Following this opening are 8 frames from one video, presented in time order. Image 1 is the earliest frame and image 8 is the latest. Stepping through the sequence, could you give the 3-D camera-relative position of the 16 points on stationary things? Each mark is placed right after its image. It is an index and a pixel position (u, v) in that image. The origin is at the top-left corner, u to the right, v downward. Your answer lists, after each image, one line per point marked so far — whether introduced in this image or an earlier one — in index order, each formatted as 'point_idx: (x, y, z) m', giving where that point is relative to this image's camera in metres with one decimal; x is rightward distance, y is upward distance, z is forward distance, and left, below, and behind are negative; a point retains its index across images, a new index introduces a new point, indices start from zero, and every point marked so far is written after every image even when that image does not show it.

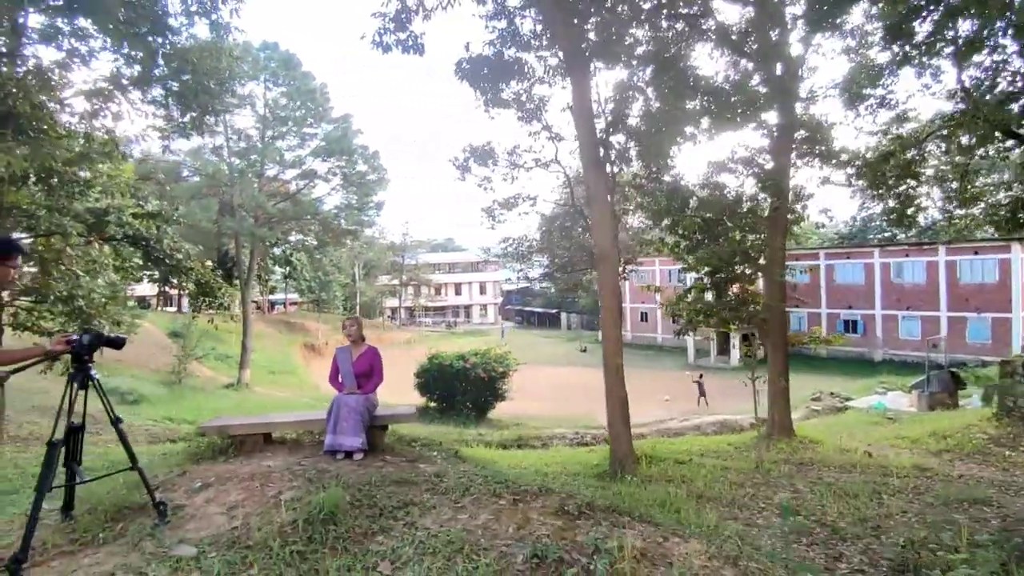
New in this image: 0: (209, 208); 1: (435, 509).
0: (-9.4, +2.5, +17.5) m
1: (-0.4, -1.2, +3.0) m
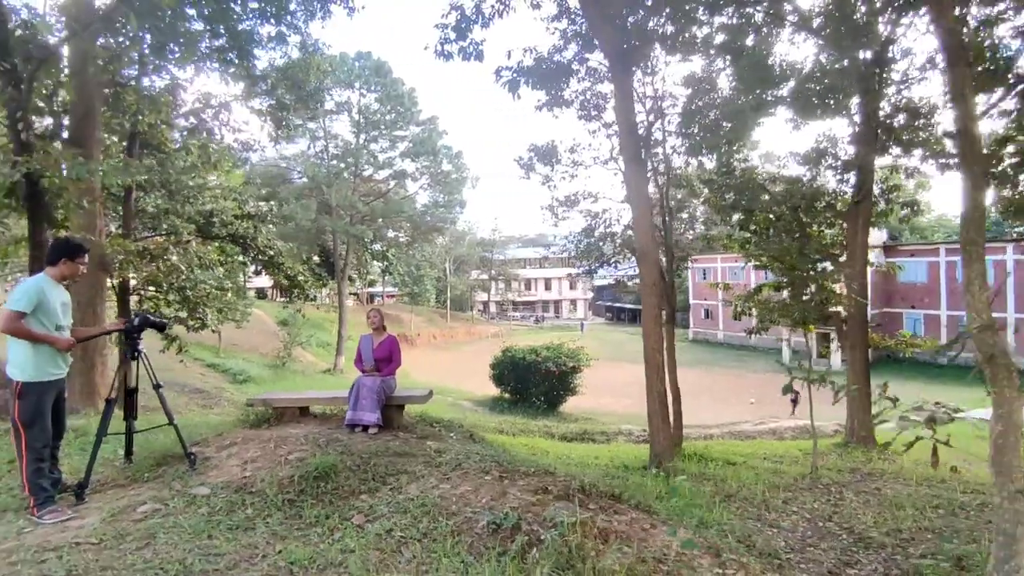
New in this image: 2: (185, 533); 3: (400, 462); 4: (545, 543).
0: (-7.0, +2.7, +19.2) m
1: (-0.6, -1.2, +3.5) m
2: (-1.4, -1.1, +2.4) m
3: (-0.7, -1.1, +3.6) m
4: (+0.2, -1.3, +2.8) m
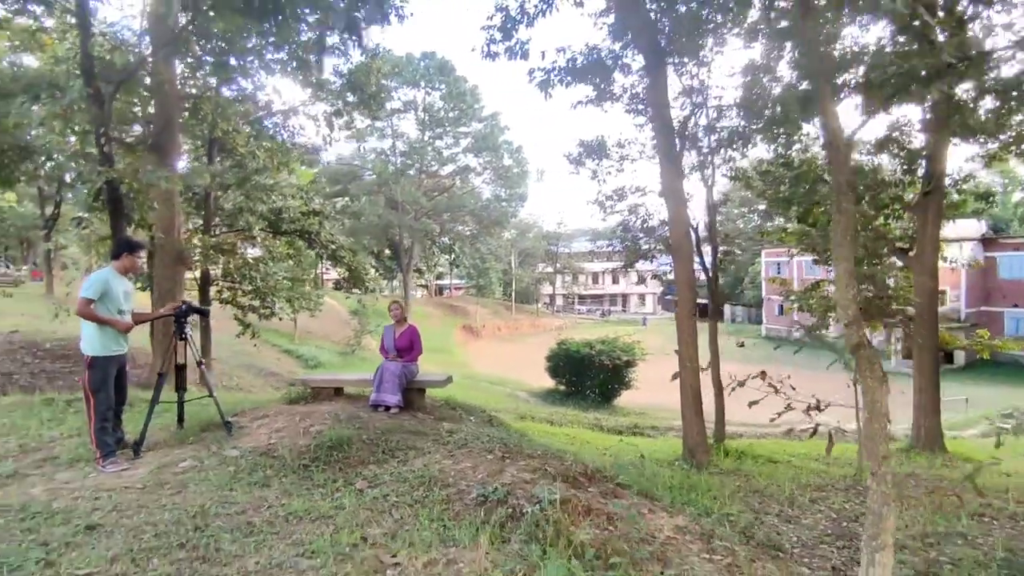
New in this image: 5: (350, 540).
0: (-5.0, +3.0, +20.2) m
1: (-0.6, -1.1, +3.8) m
2: (-1.6, -1.0, +2.9) m
3: (-0.7, -1.1, +4.0) m
4: (+0.1, -1.2, +3.0) m
5: (-0.7, -1.1, +2.3) m
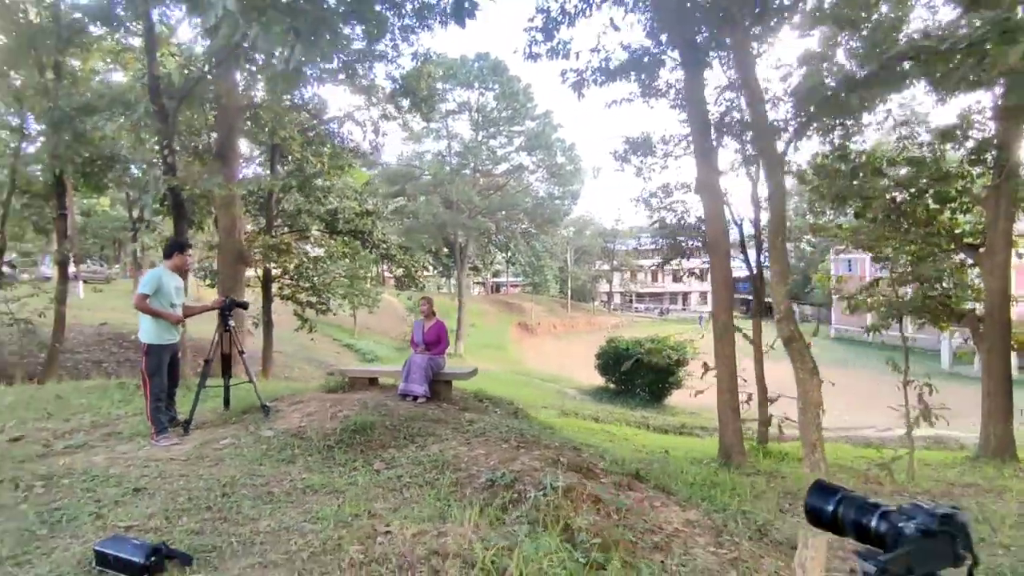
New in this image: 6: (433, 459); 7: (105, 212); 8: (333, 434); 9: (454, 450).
0: (-3.1, +3.1, +20.8) m
1: (-0.5, -1.1, +4.1) m
2: (-1.6, -1.0, +3.3) m
3: (-0.6, -1.1, +4.3) m
4: (+0.1, -1.2, +3.2) m
5: (-0.7, -1.1, +2.6) m
6: (-0.5, -1.1, +3.7) m
7: (-11.0, +2.1, +15.2) m
8: (-1.2, -1.0, +3.8) m
9: (-0.4, -1.1, +3.9) m
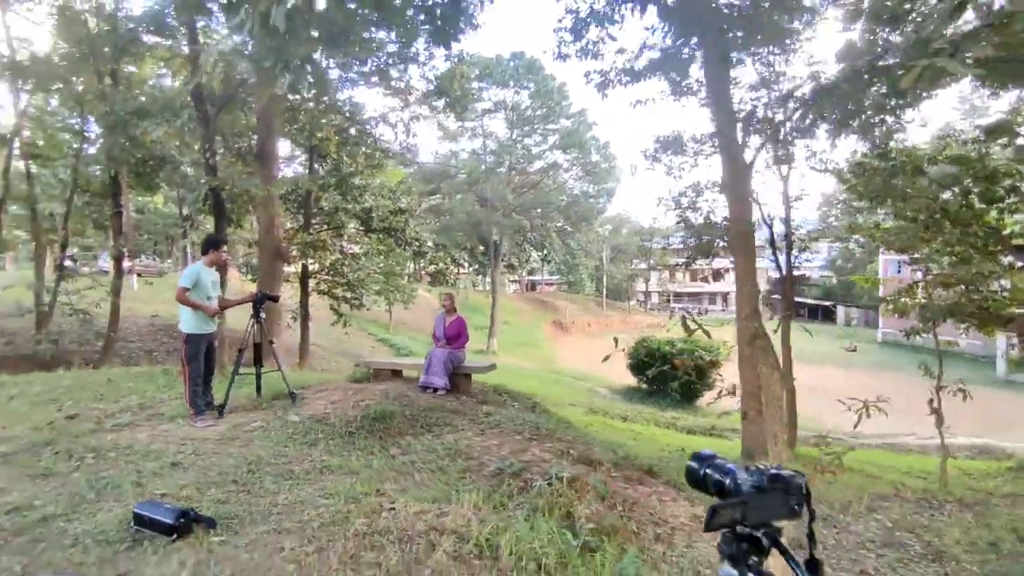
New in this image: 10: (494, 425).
0: (-1.9, +3.2, +21.1) m
1: (-0.4, -1.1, +4.3) m
2: (-1.5, -1.0, +3.5) m
3: (-0.5, -1.0, +4.5) m
4: (+0.1, -1.2, +3.4) m
5: (-0.7, -1.0, +2.8) m
6: (-0.5, -1.1, +3.9) m
7: (-10.2, +2.3, +16.1) m
8: (-1.1, -1.0, +4.0) m
9: (-0.3, -1.1, +4.1) m
10: (-0.1, -1.1, +4.5) m
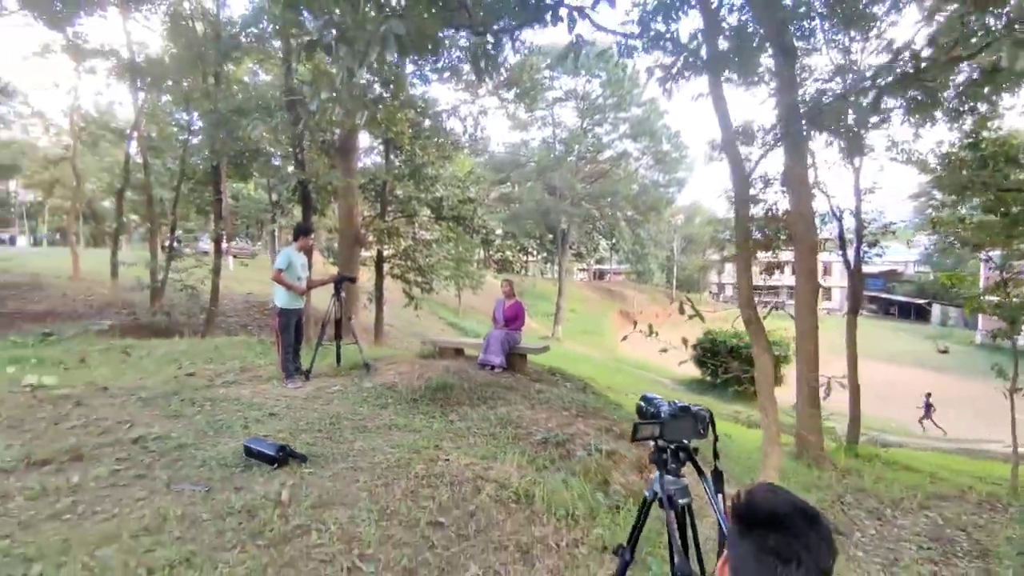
0: (+0.7, +3.7, +21.5) m
1: (0.0, -1.0, +4.7) m
2: (-1.2, -0.8, +4.1) m
3: (-0.1, -0.9, +4.9) m
4: (+0.4, -1.1, +3.7) m
5: (-0.5, -0.9, +3.3) m
6: (-0.1, -1.0, +4.3) m
7: (-8.1, +2.9, +17.5) m
8: (-0.8, -0.8, +4.5) m
9: (+0.1, -1.0, +4.5) m
10: (+0.3, -1.0, +4.9) m
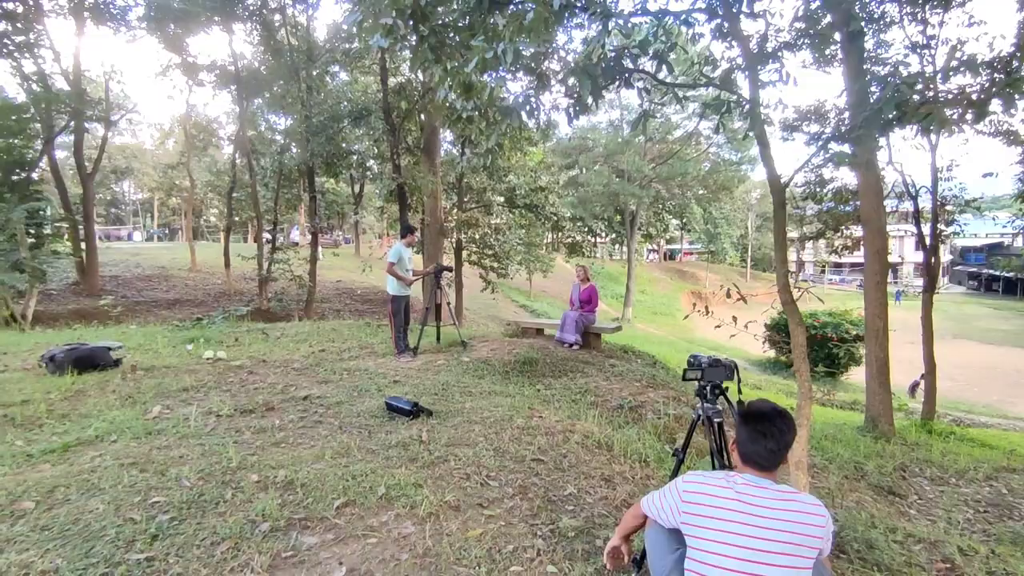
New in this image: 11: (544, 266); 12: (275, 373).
0: (+3.4, +4.4, +21.8) m
1: (+0.8, -0.8, +5.4) m
2: (-0.5, -0.7, +4.9) m
3: (+0.7, -0.8, +5.6) m
4: (+1.0, -1.0, +4.4) m
5: (+0.1, -0.9, +4.0) m
6: (+0.6, -0.9, +5.0) m
7: (-5.9, +3.3, +18.9) m
8: (0.0, -0.7, +5.3) m
9: (+0.8, -0.9, +5.2) m
10: (+1.1, -0.9, +5.5) m
11: (+0.8, +0.6, +14.2) m
12: (-1.9, -0.7, +4.5) m
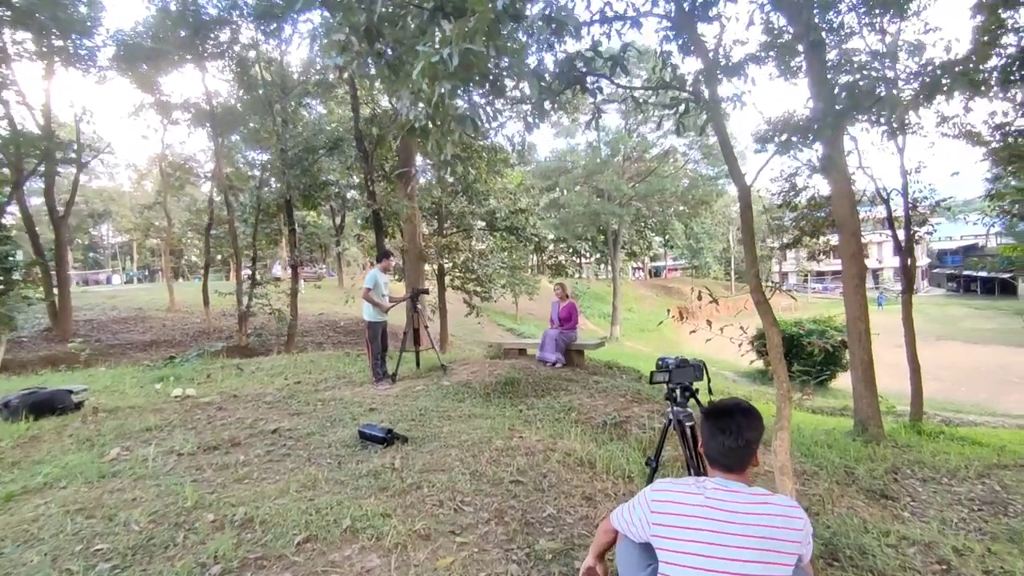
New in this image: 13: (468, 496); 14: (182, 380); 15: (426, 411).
0: (+2.6, +3.6, +21.9) m
1: (+0.6, -1.0, +5.2) m
2: (-0.7, -0.9, +4.8) m
3: (+0.5, -0.9, +5.5) m
4: (+0.9, -1.1, +4.3) m
5: (-0.1, -1.0, +3.9) m
6: (+0.4, -1.0, +4.9) m
7: (-6.5, +2.2, +18.8) m
8: (-0.2, -0.9, +5.2) m
9: (+0.6, -1.0, +5.1) m
10: (+0.9, -1.0, +5.4) m
11: (+0.4, 0.0, +14.1) m
12: (-2.1, -0.9, +4.3) m
13: (-0.2, -1.0, +2.7) m
14: (-3.3, -0.9, +5.6) m
15: (-0.7, -1.0, +4.4) m
